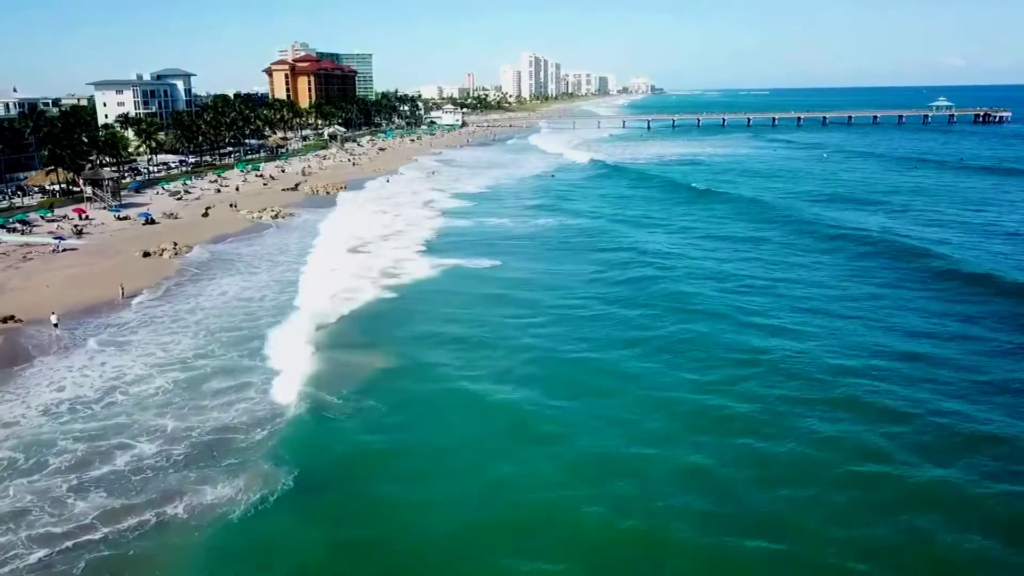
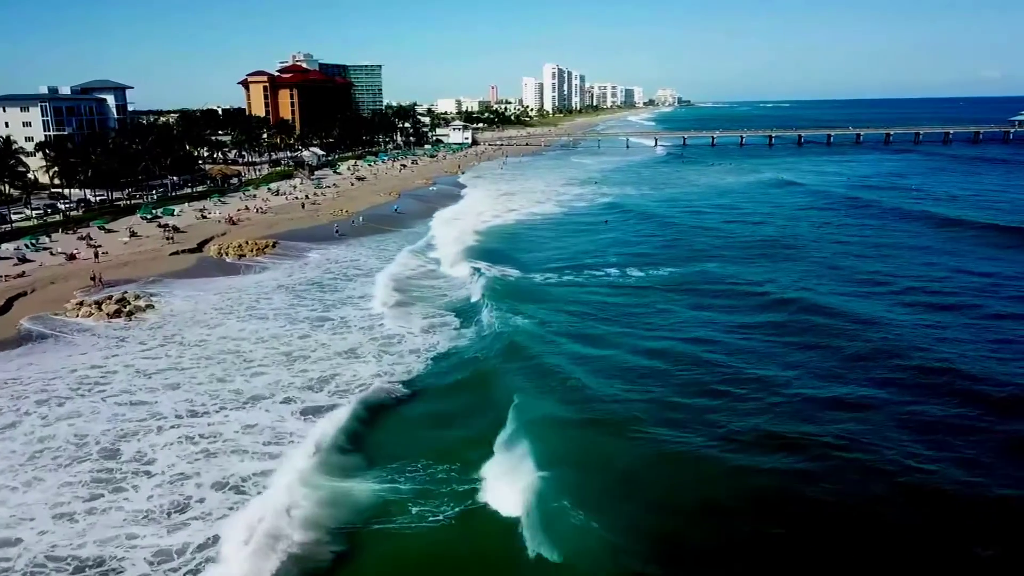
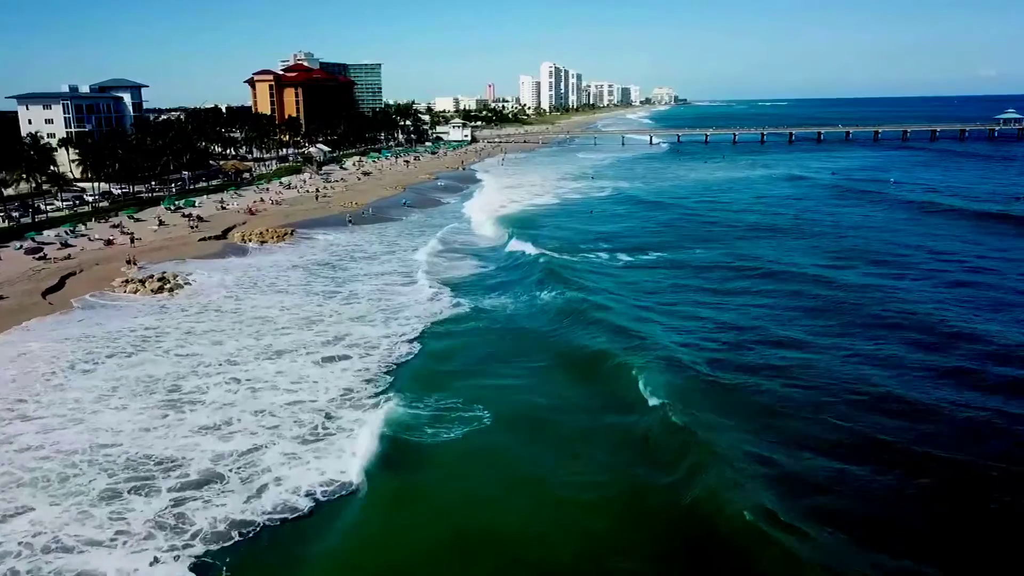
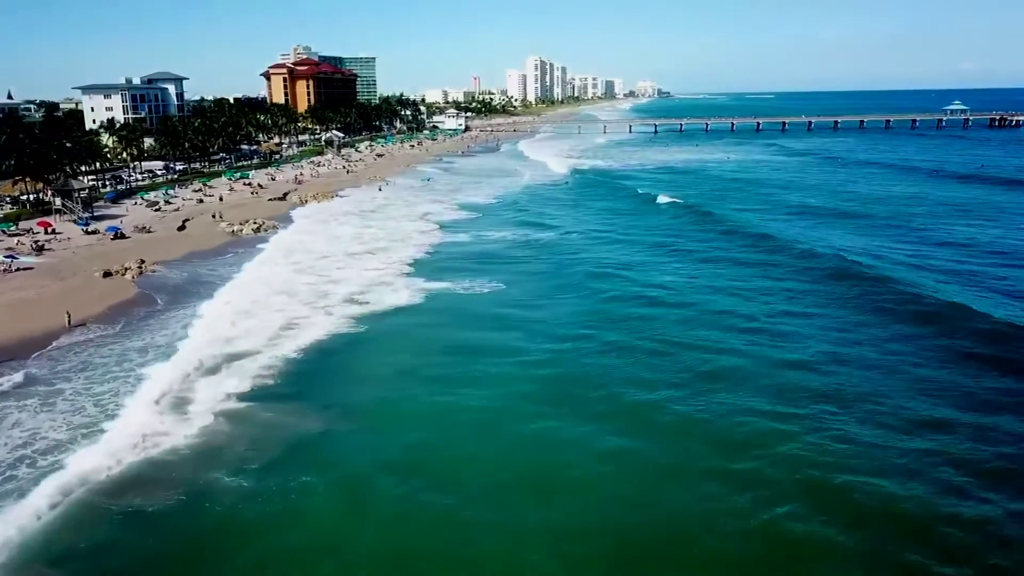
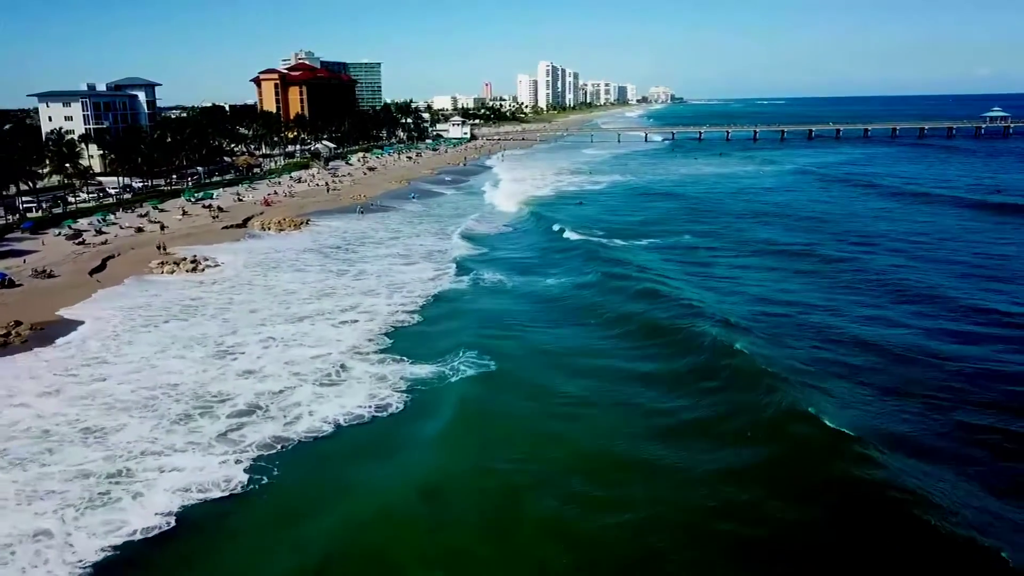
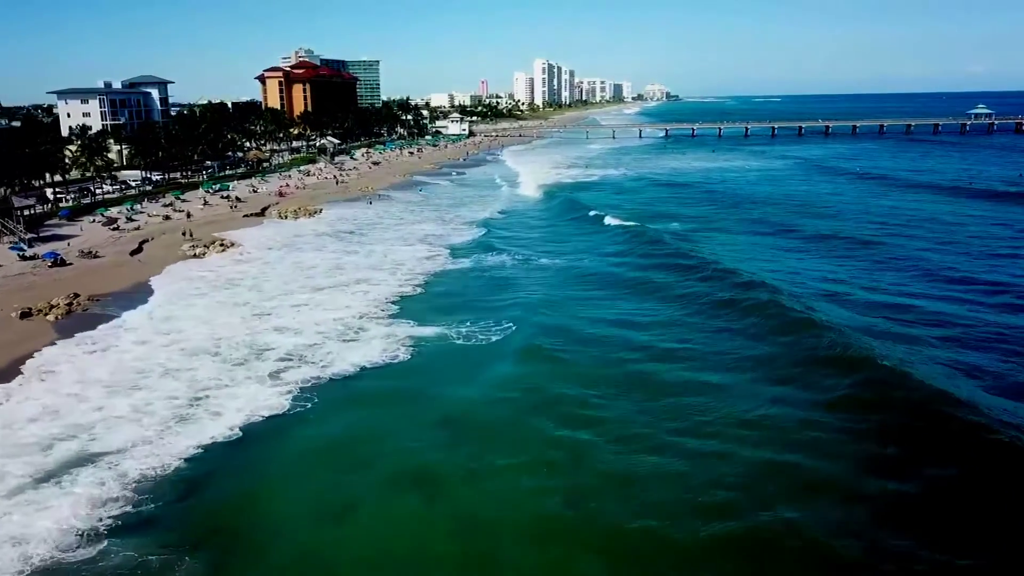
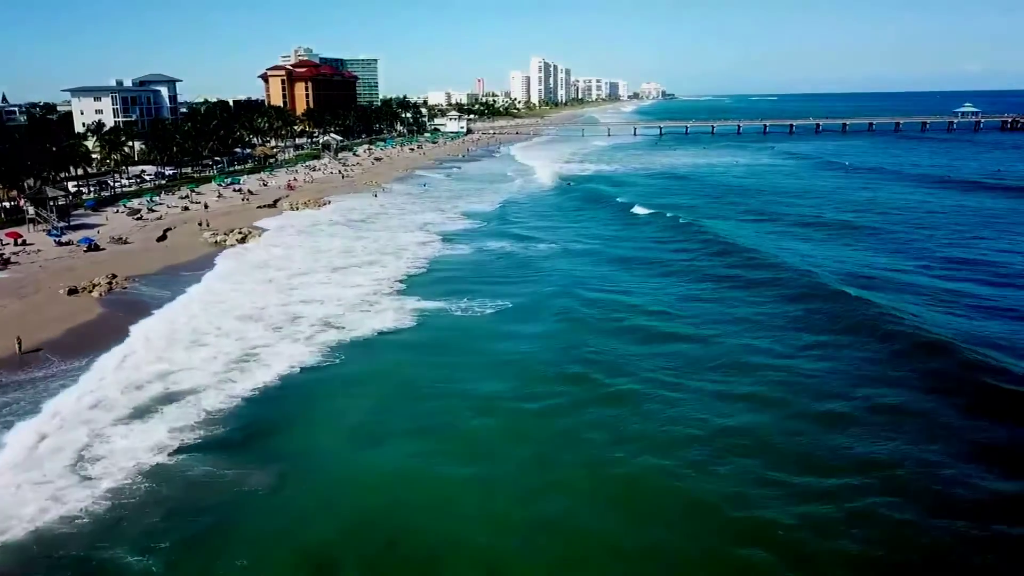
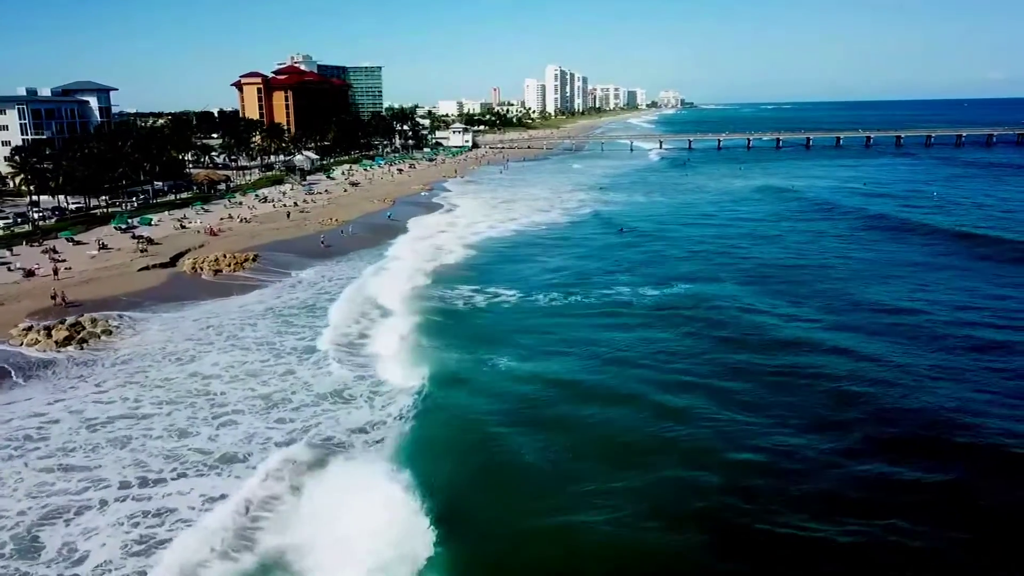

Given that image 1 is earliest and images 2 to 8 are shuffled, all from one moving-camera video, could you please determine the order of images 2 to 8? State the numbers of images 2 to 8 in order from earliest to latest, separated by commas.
4, 7, 6, 5, 3, 2, 8
